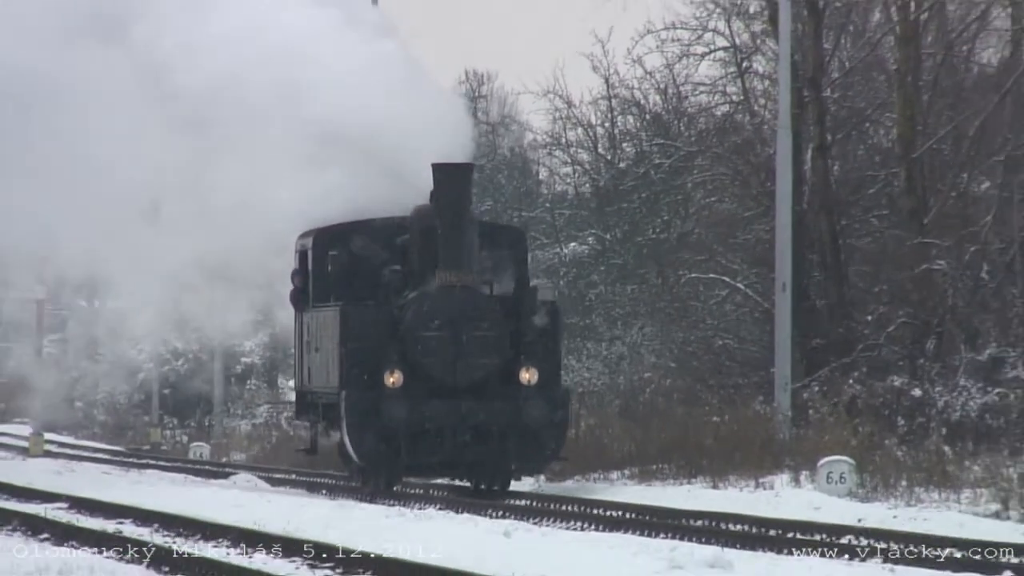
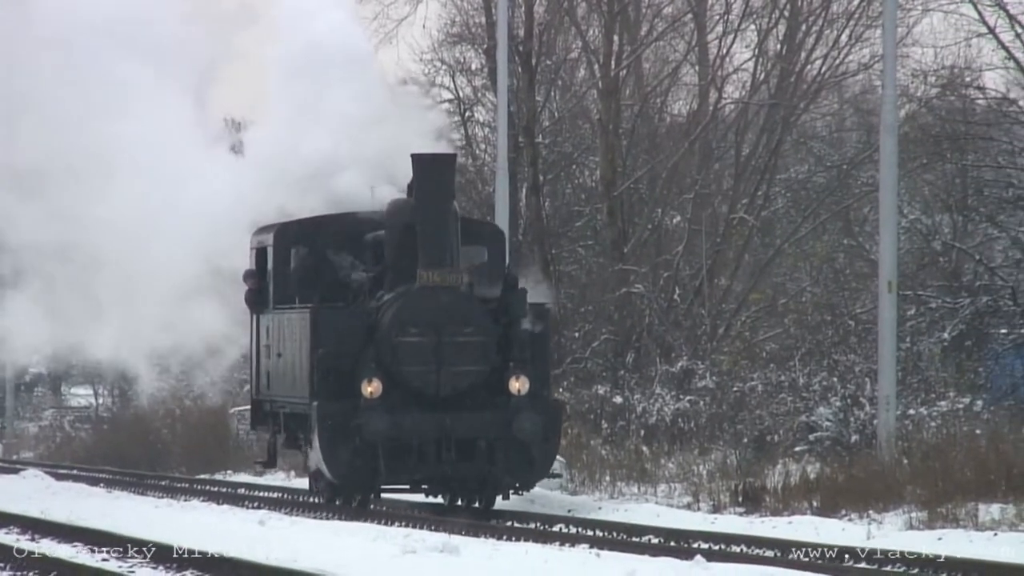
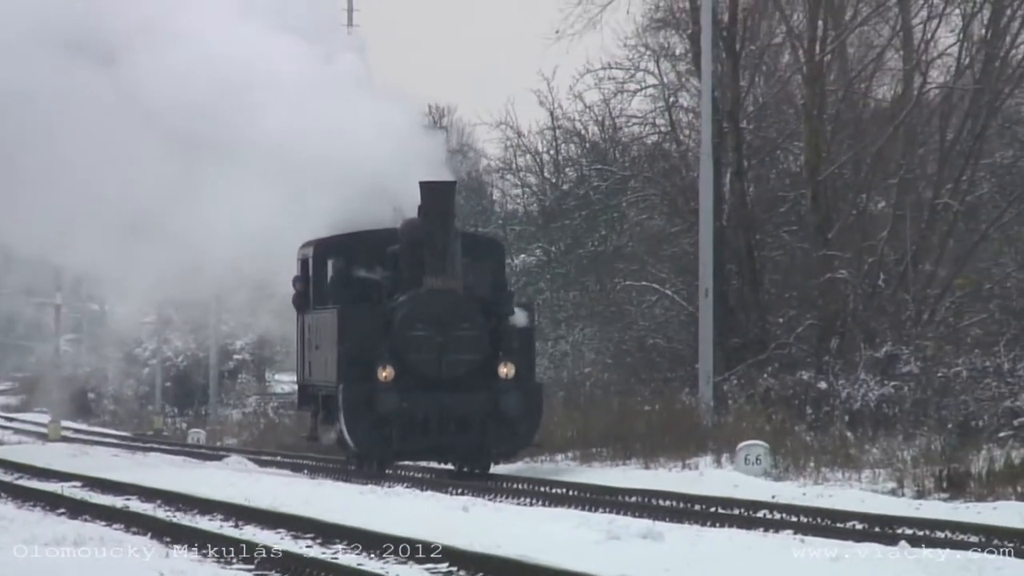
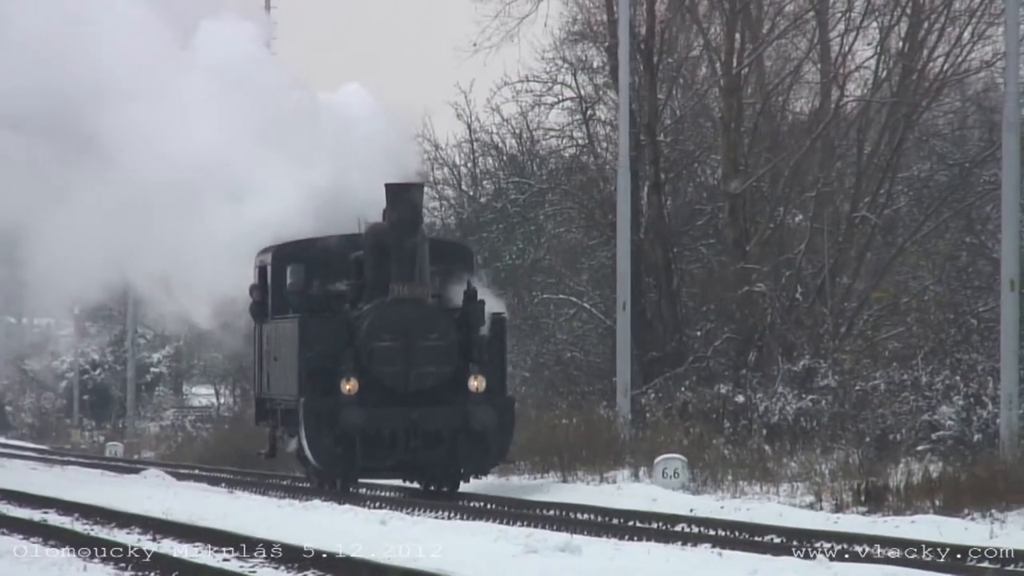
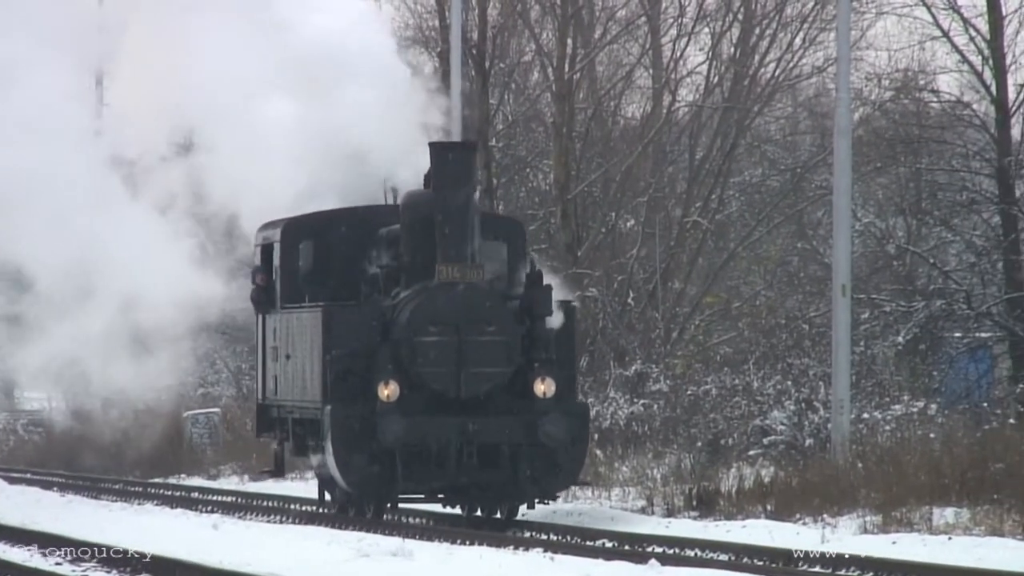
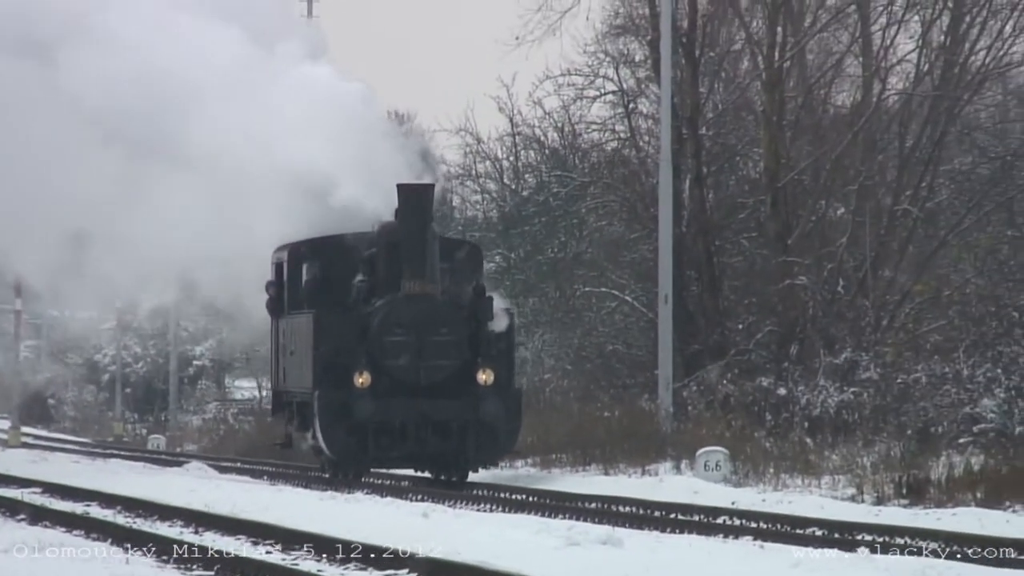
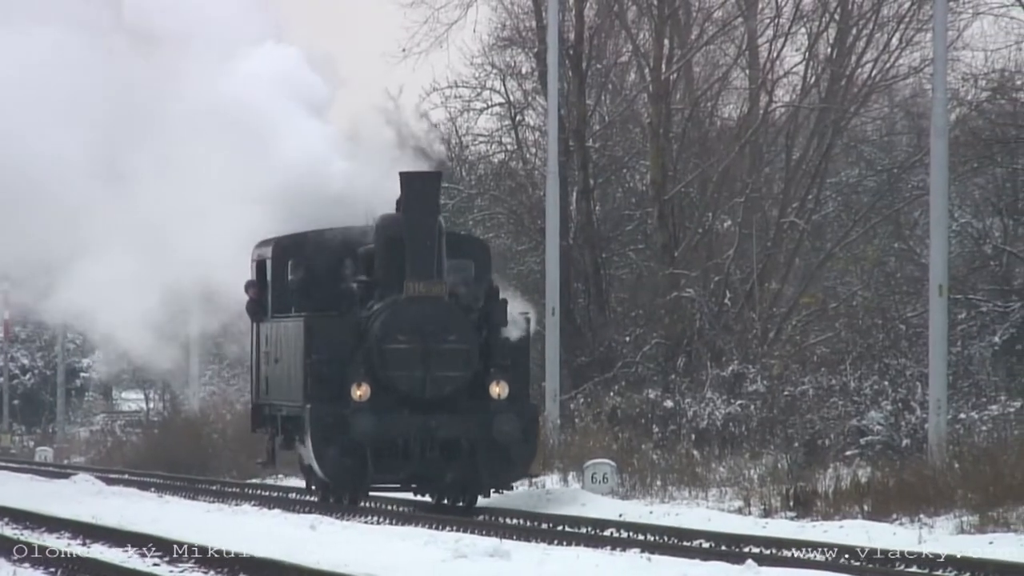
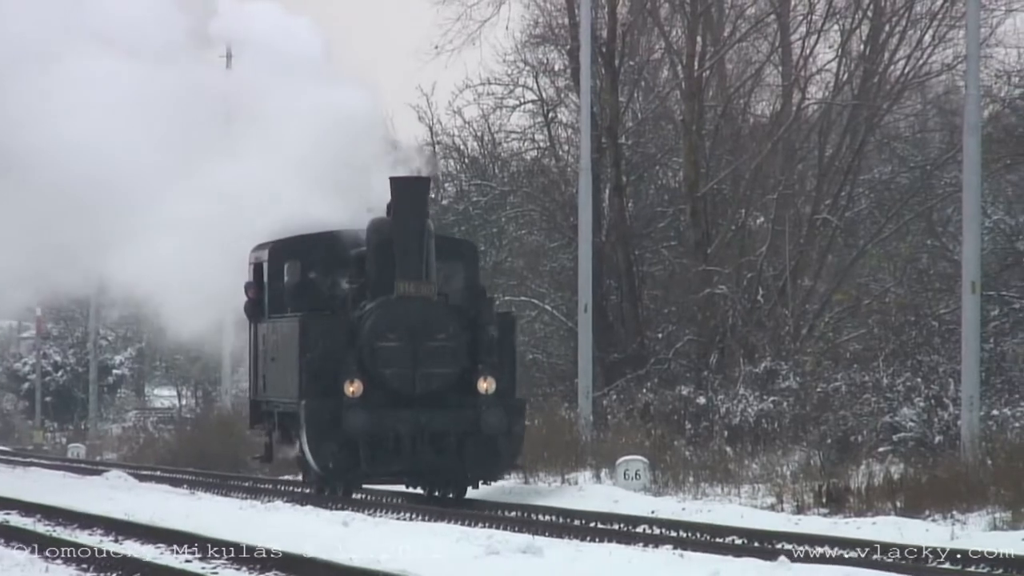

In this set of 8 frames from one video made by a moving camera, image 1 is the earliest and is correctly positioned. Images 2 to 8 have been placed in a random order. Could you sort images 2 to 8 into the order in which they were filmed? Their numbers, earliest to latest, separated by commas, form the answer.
3, 6, 4, 8, 7, 2, 5
